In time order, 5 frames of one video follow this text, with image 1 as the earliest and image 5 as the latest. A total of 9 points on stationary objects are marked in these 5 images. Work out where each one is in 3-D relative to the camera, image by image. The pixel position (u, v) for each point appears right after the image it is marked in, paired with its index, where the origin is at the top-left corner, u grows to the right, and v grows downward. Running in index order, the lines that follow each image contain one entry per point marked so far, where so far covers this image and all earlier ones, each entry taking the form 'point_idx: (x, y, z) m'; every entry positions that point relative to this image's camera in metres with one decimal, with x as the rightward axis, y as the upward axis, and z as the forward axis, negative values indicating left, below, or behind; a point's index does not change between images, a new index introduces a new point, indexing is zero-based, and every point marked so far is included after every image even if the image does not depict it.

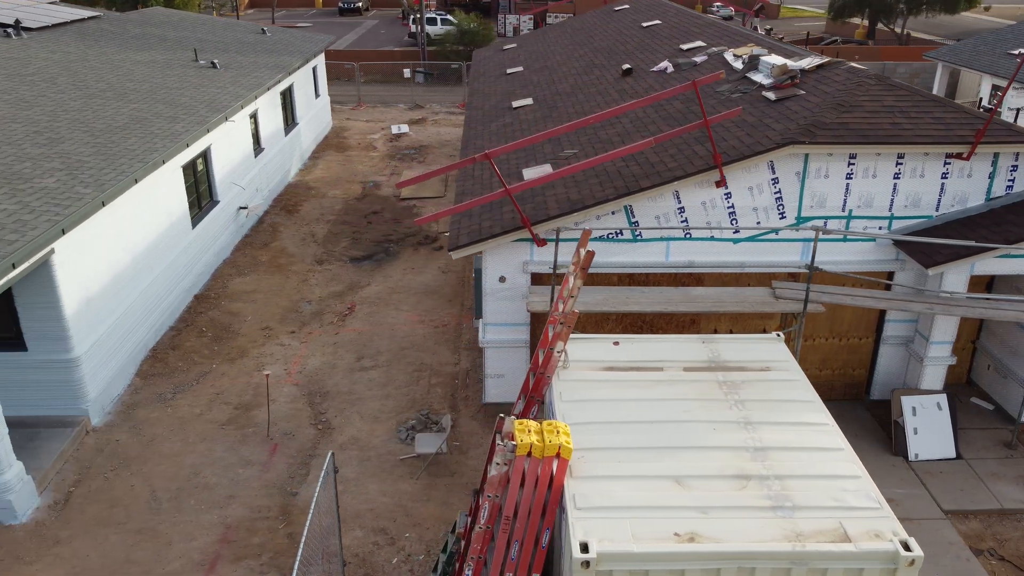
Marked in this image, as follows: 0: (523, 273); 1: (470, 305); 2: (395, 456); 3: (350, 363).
0: (+0.1, +0.2, +10.5) m
1: (-0.7, -0.3, +14.8) m
2: (-1.4, -2.1, +10.8) m
3: (-2.4, -1.1, +13.0) m
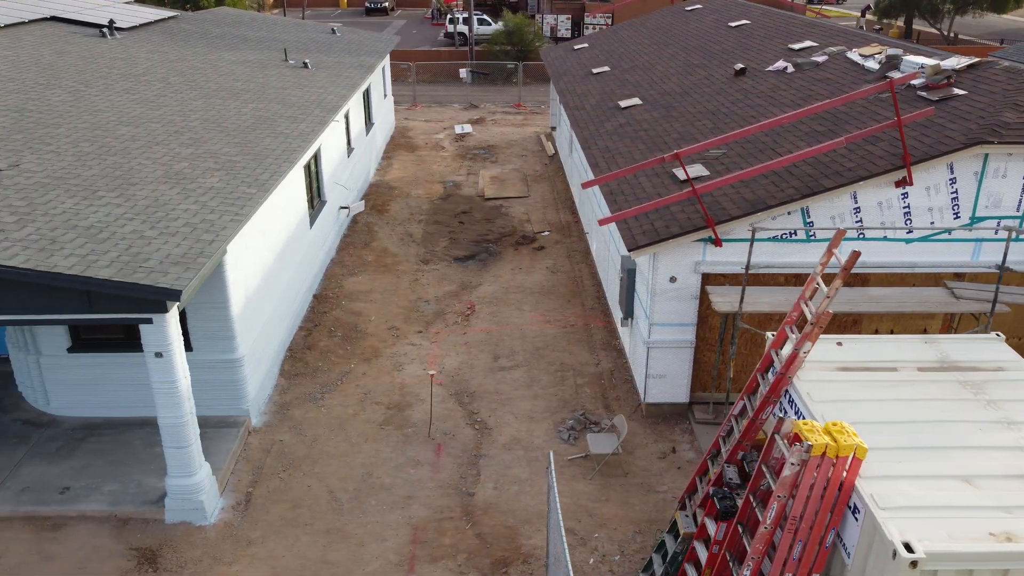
0: (+2.2, +0.2, +10.5) m
1: (+1.4, -0.3, +14.8) m
2: (+0.6, -2.1, +10.8) m
3: (-0.3, -1.1, +13.0) m
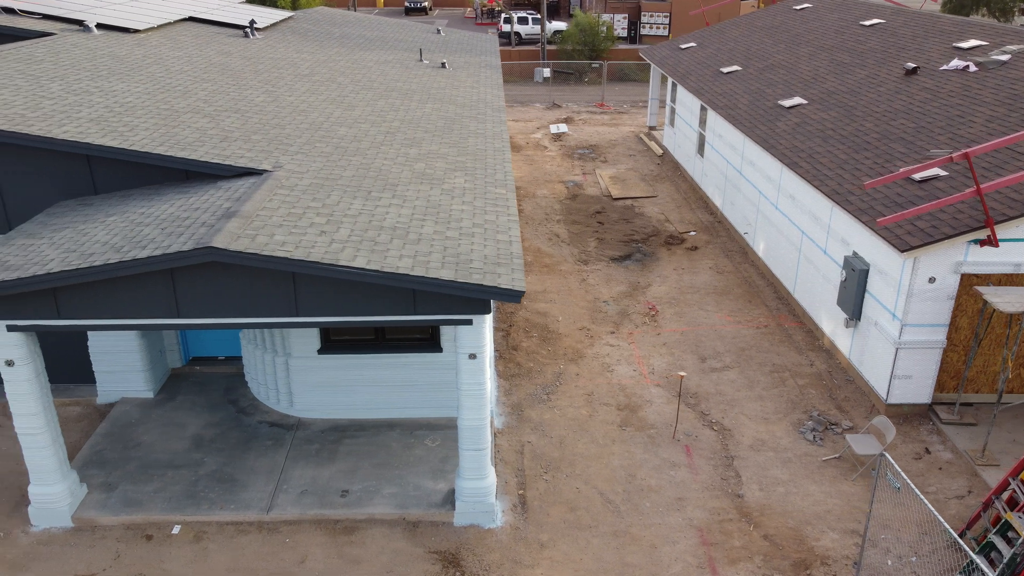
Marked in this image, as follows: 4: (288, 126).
0: (+5.3, +0.2, +10.4) m
1: (+4.5, -0.3, +14.7) m
2: (+3.8, -2.1, +10.7) m
3: (+2.8, -1.1, +12.9) m
4: (-3.1, +2.2, +12.0) m
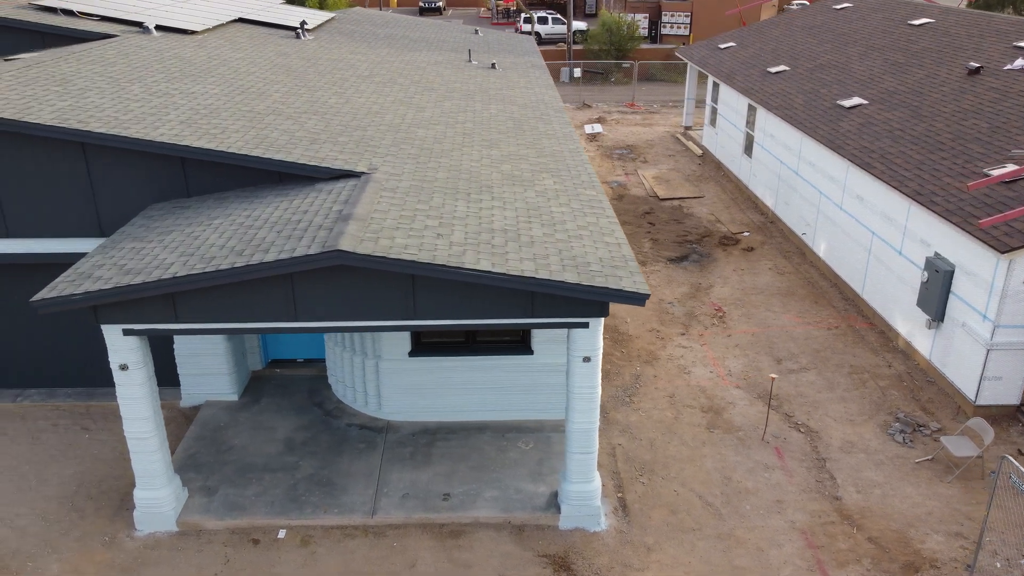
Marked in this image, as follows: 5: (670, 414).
0: (+6.4, +0.2, +10.4) m
1: (+5.6, -0.3, +14.7) m
2: (+4.9, -2.1, +10.7) m
3: (+3.9, -1.1, +12.9) m
4: (-2.0, +2.2, +12.0) m
5: (+2.1, -1.7, +11.6) m
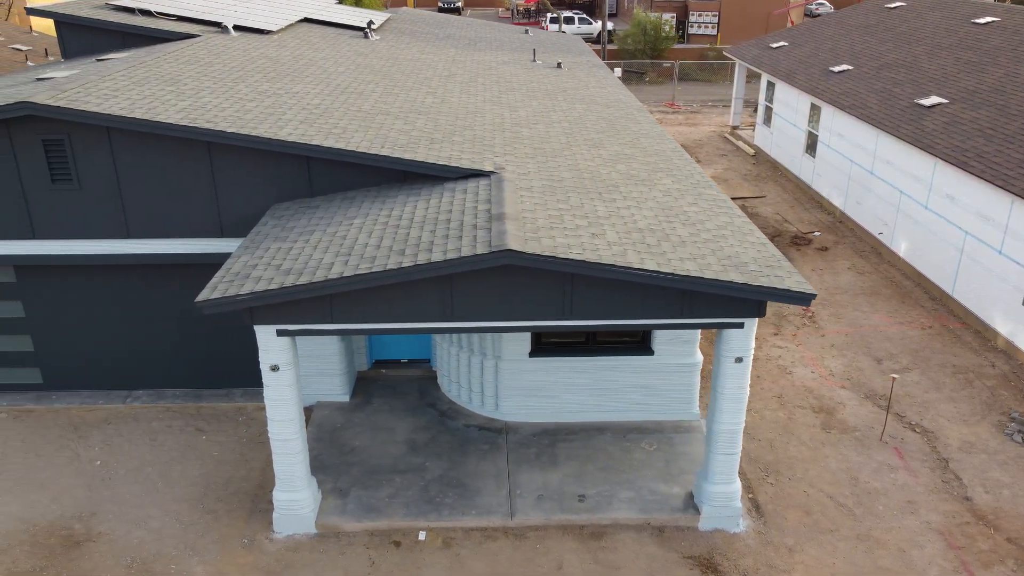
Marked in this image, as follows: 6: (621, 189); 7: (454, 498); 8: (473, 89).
0: (+7.9, +0.2, +10.3) m
1: (+7.1, -0.3, +14.6) m
2: (+6.4, -2.1, +10.6) m
3: (+5.4, -1.1, +12.8) m
4: (-0.5, +2.2, +11.9) m
5: (+3.6, -1.7, +11.5) m
6: (+1.2, +1.2, +10.1) m
7: (-0.6, -2.3, +9.5) m
8: (-0.7, +3.4, +14.6) m
